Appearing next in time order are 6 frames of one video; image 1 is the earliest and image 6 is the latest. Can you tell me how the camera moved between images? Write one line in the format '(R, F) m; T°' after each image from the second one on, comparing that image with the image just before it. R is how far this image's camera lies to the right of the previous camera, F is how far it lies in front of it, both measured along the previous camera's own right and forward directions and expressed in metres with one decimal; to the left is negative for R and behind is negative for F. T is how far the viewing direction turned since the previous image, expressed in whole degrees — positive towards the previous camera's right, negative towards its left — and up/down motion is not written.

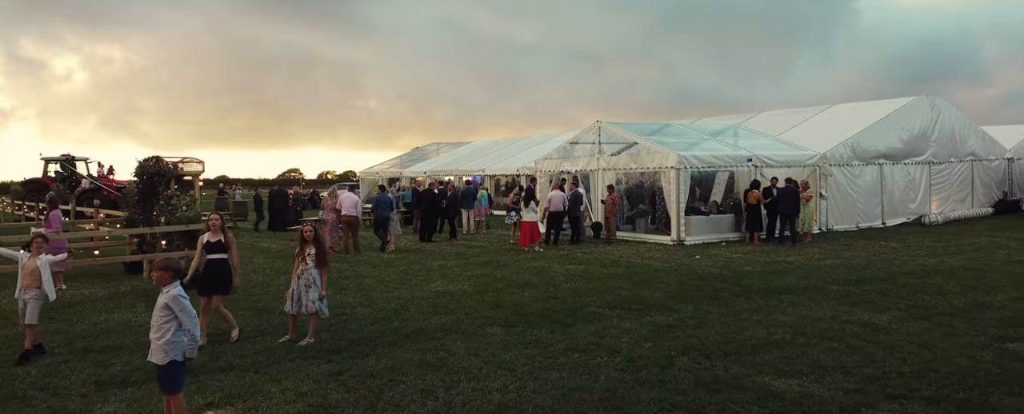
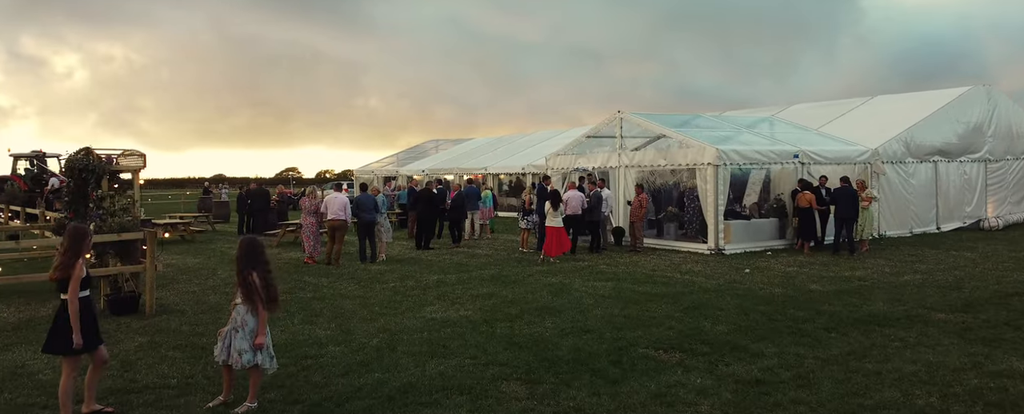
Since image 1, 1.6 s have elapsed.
(-0.2, +2.0) m; 0°
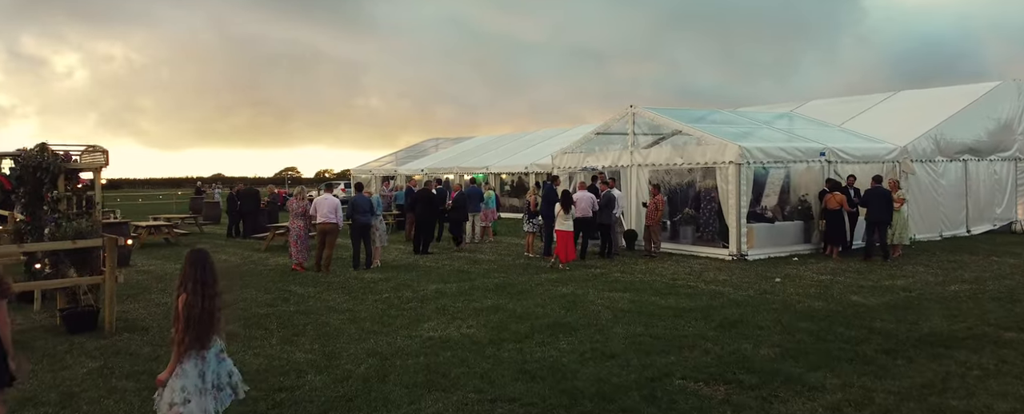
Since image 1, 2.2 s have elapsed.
(-0.1, +0.9) m; 0°
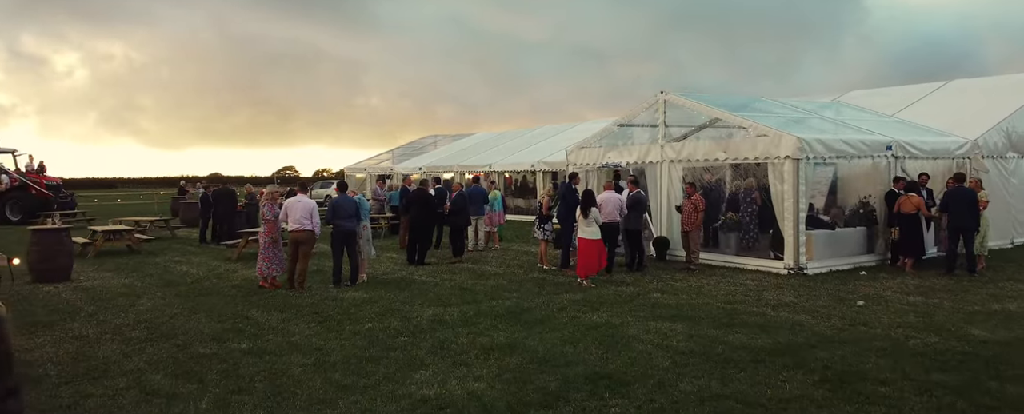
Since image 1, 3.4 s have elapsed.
(-0.2, +1.8) m; 0°
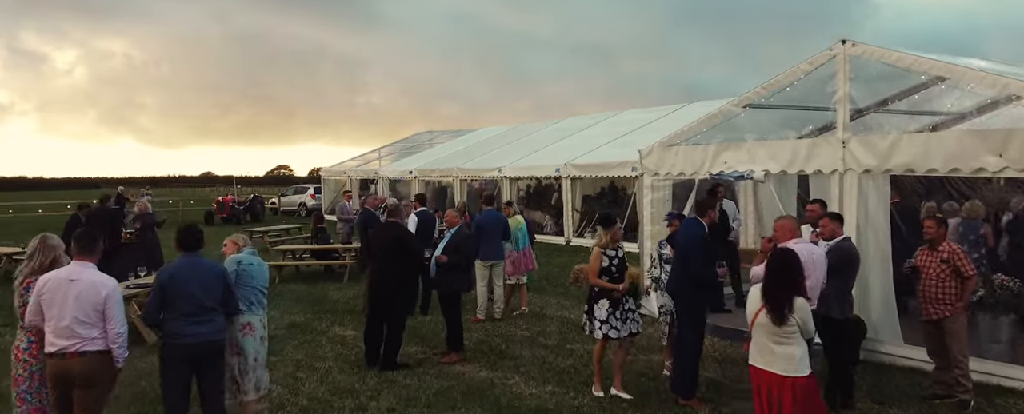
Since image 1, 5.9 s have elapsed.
(-0.4, +5.0) m; 0°
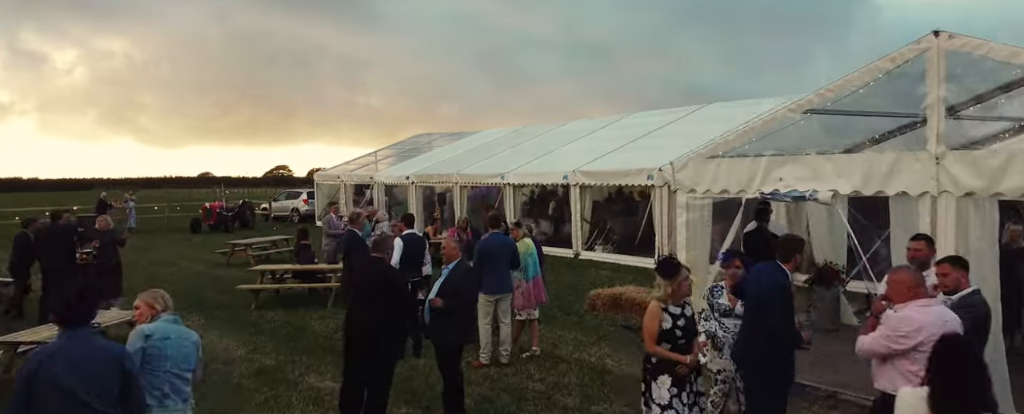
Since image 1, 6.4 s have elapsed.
(-0.1, +1.1) m; 0°
